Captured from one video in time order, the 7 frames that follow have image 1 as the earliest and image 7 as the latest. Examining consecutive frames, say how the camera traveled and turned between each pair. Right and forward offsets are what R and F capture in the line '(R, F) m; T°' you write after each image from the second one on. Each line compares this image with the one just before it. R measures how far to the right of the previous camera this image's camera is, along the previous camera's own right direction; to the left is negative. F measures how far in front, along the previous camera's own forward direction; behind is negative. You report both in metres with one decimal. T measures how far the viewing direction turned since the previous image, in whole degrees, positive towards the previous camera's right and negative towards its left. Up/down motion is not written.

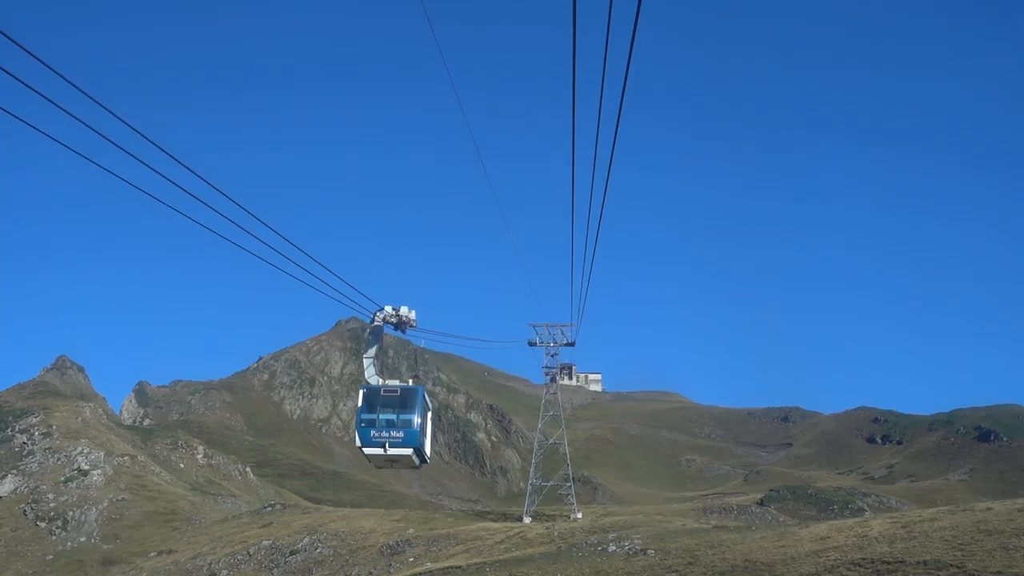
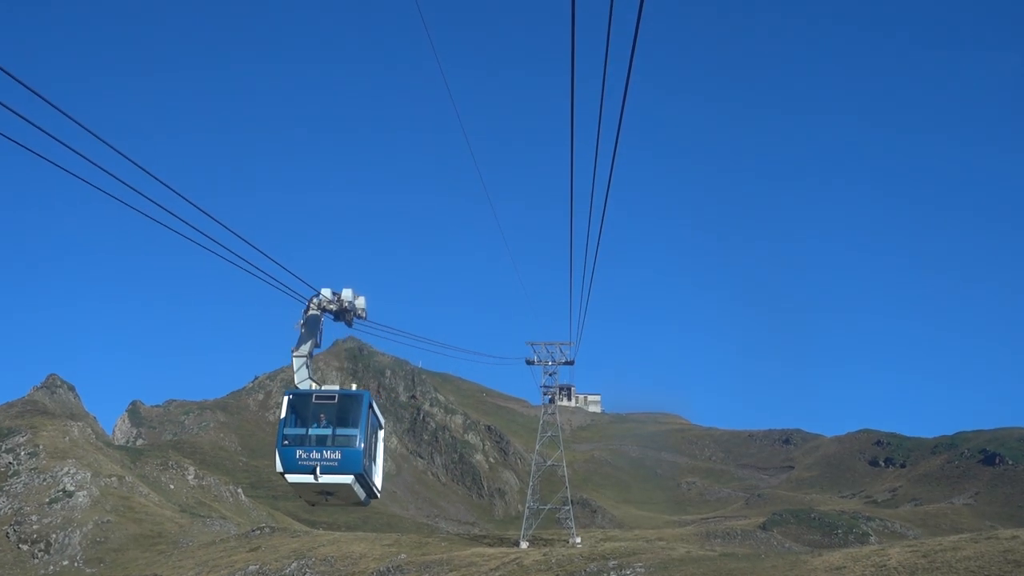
(+0.1, +1.8) m; 0°
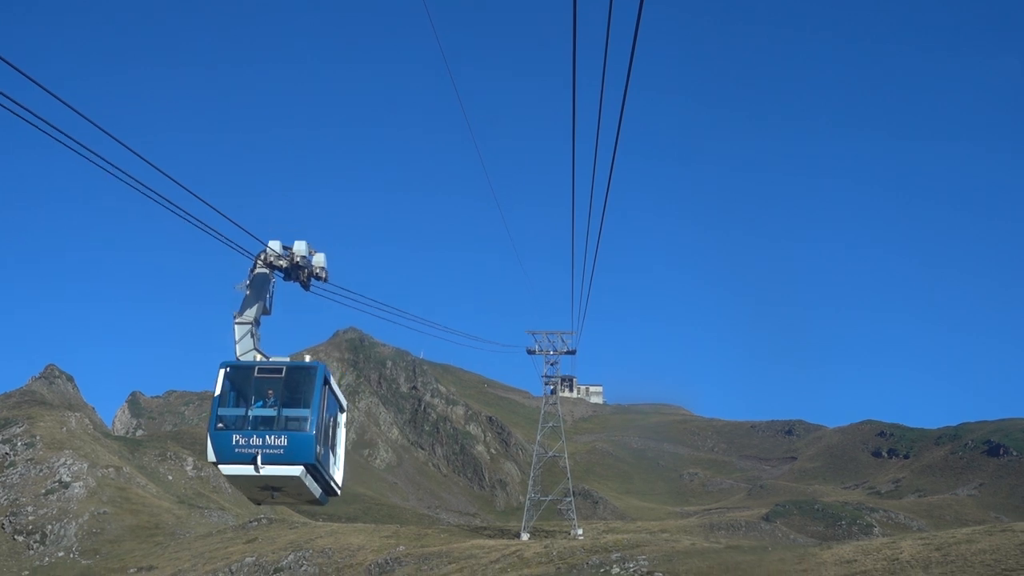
(+0.1, +1.1) m; 0°
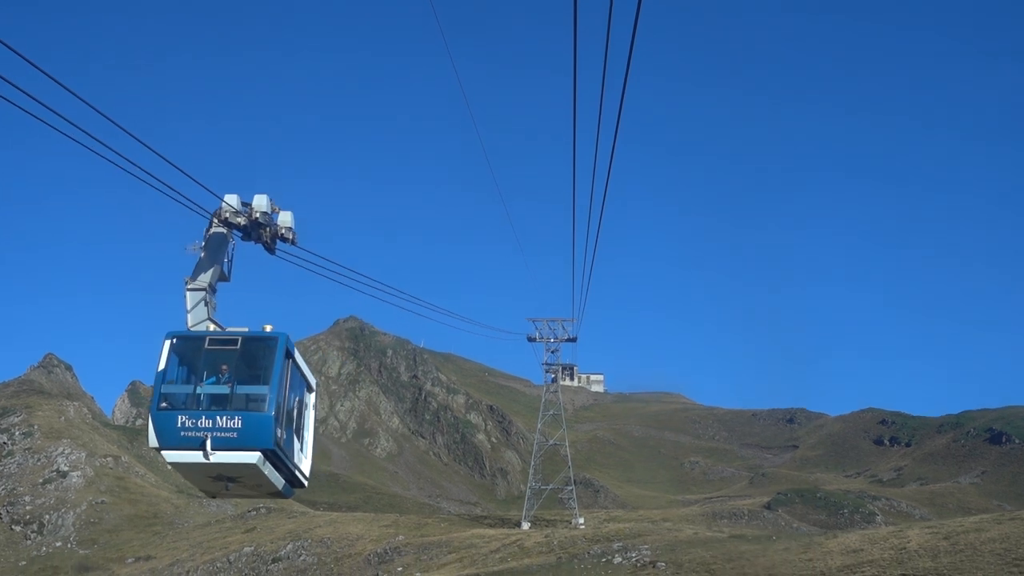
(+0.1, +0.7) m; 0°
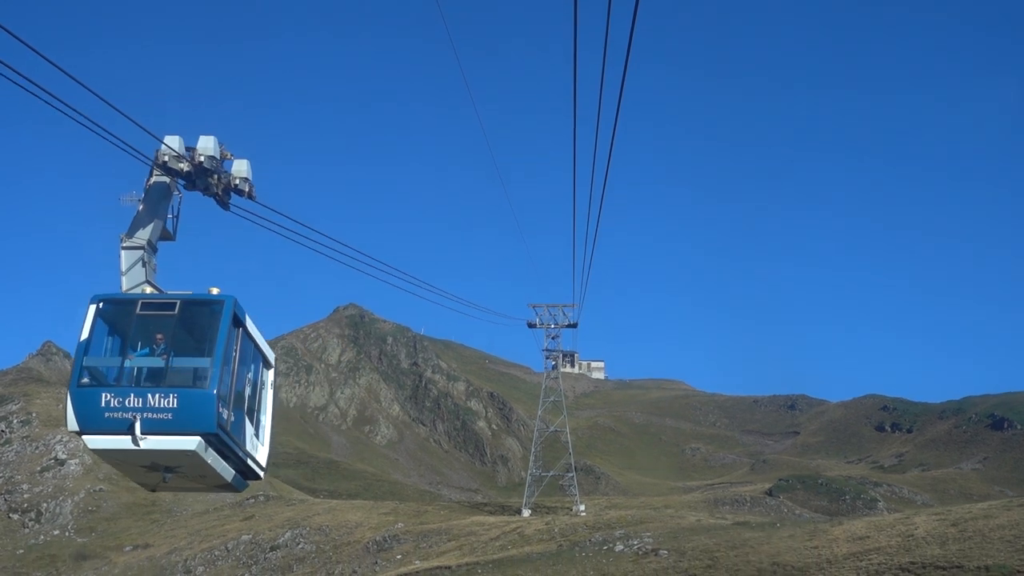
(0.0, +0.7) m; 0°
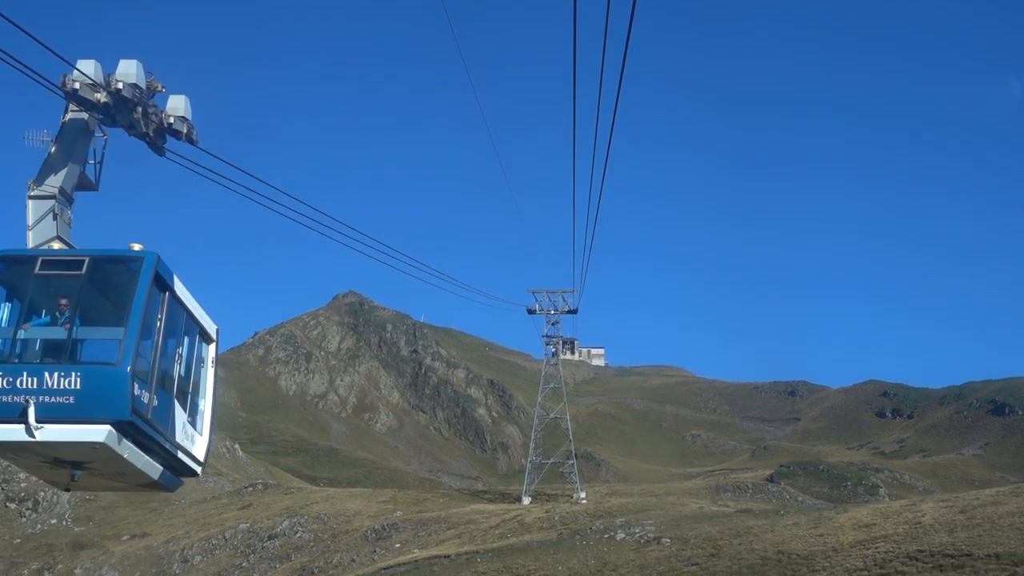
(+0.1, +0.7) m; 0°
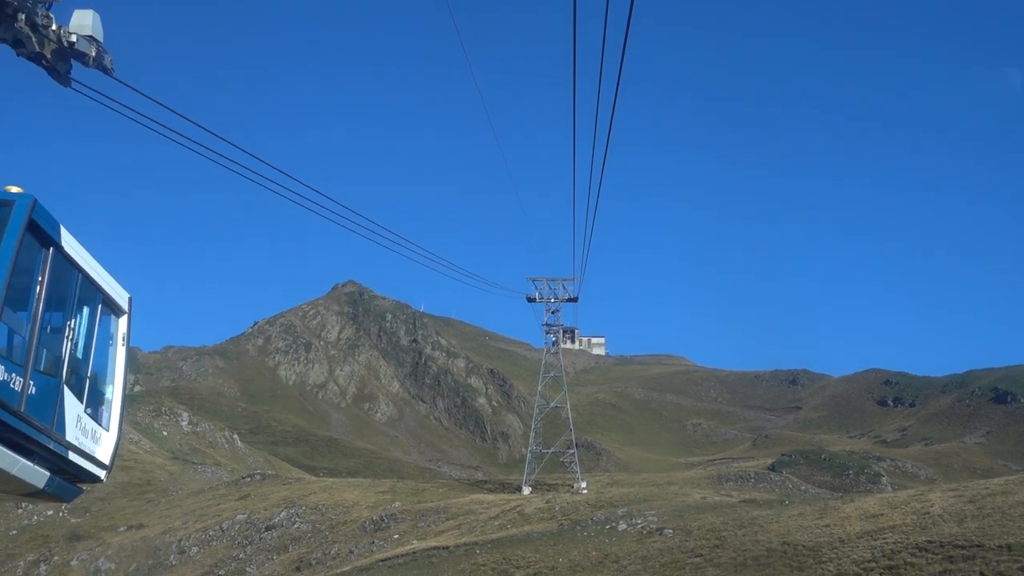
(+0.1, +0.8) m; 0°
